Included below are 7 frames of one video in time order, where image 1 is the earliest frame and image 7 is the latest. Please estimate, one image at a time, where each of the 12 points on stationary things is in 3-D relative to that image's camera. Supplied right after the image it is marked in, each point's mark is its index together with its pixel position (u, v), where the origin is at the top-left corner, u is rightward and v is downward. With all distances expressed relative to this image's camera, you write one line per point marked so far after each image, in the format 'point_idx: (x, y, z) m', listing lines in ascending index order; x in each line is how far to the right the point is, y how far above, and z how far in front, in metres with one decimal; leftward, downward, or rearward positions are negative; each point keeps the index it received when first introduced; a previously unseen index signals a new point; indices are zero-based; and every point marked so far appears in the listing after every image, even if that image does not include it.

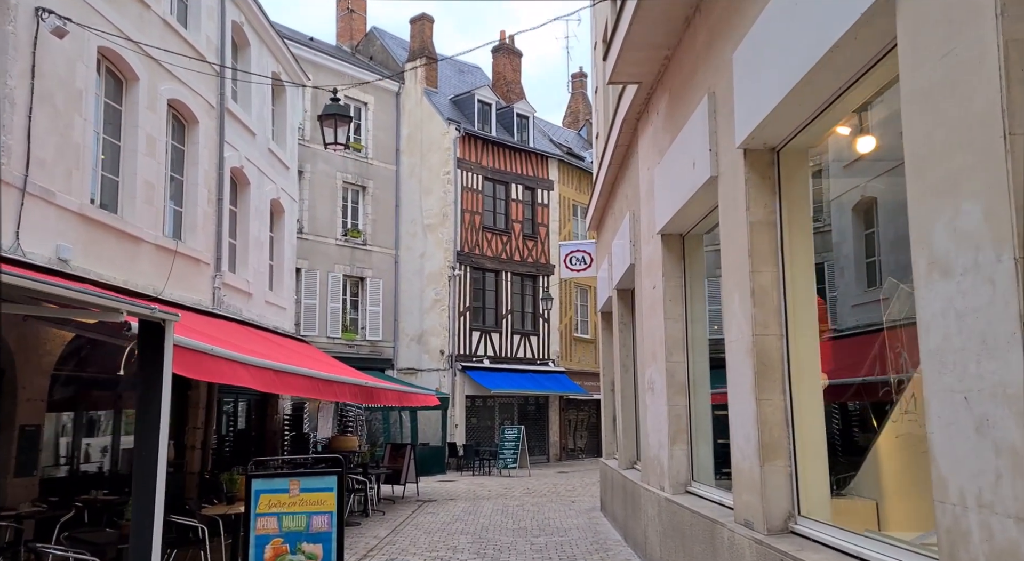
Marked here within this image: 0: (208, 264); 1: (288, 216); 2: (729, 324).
0: (-4.2, +0.2, +11.3) m
1: (-4.1, +1.2, +15.2) m
2: (+1.2, -0.2, +4.6) m
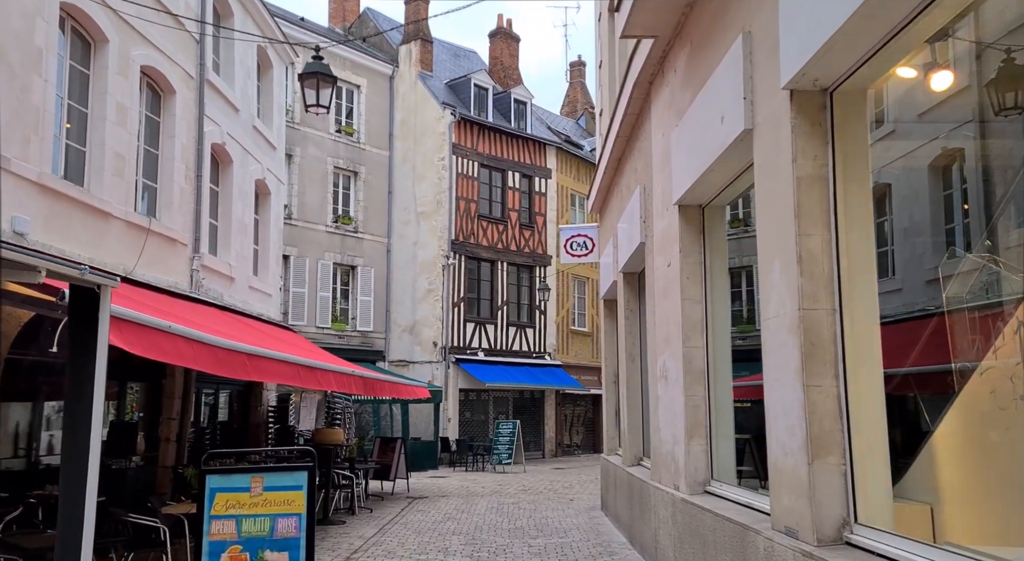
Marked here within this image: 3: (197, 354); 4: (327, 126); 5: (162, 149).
0: (-4.2, +0.5, +10.6) m
1: (-4.2, +1.4, +14.5) m
2: (+1.2, -0.1, +3.9) m
3: (-2.1, -0.5, +5.6) m
4: (-4.5, +3.7, +19.9) m
5: (-4.4, +1.6, +10.3) m
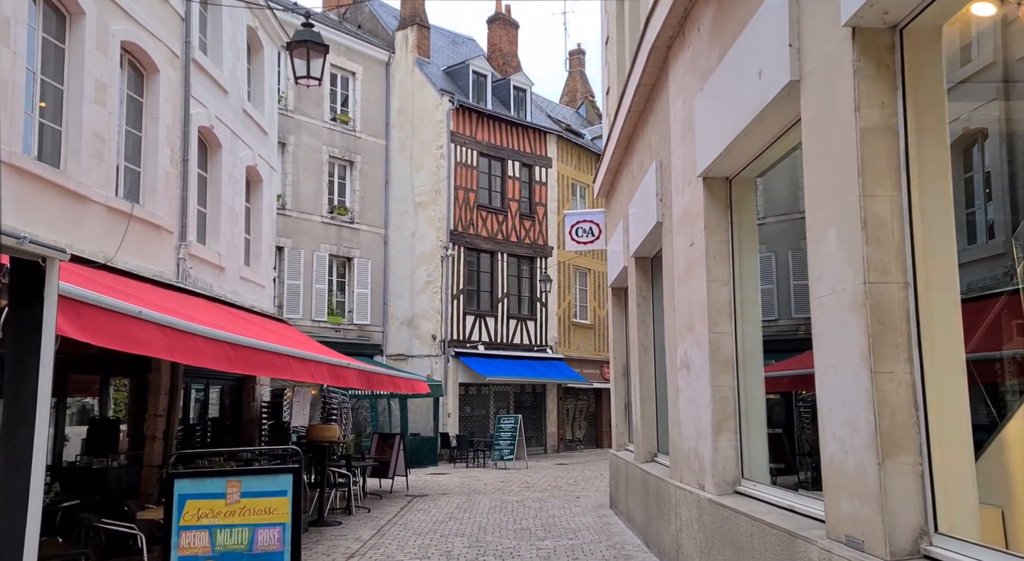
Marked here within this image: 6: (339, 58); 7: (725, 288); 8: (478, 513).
0: (-4.2, +0.6, +10.1) m
1: (-4.2, +1.6, +14.0) m
2: (+1.3, 0.0, +3.4) m
3: (-2.1, -0.4, +5.1) m
4: (-4.5, +3.9, +19.4) m
5: (-4.3, +1.8, +9.8) m
6: (-4.2, +5.3, +19.7) m
7: (+1.3, -0.1, +5.2) m
8: (-0.4, -2.9, +10.1) m
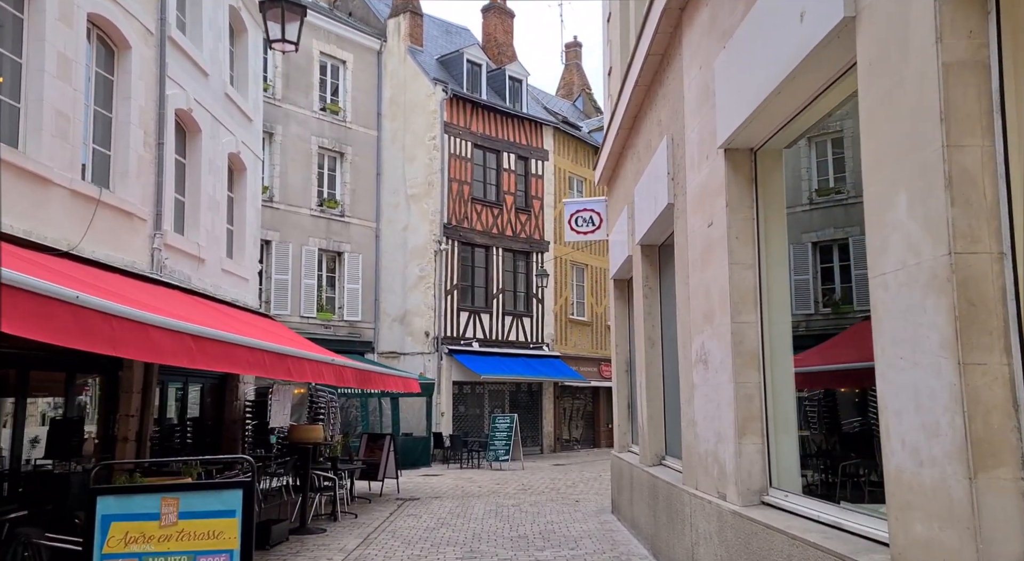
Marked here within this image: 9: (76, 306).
0: (-4.2, +0.7, +9.5) m
1: (-4.2, +1.7, +13.4) m
2: (+1.3, +0.1, +2.8) m
3: (-2.1, -0.3, +4.4) m
4: (-4.6, +4.0, +18.8) m
5: (-4.4, +1.9, +9.2) m
6: (-4.3, +5.4, +19.1) m
7: (+1.3, 0.0, +4.6) m
8: (-0.5, -2.8, +9.5) m
9: (-2.2, -0.1, +4.2) m
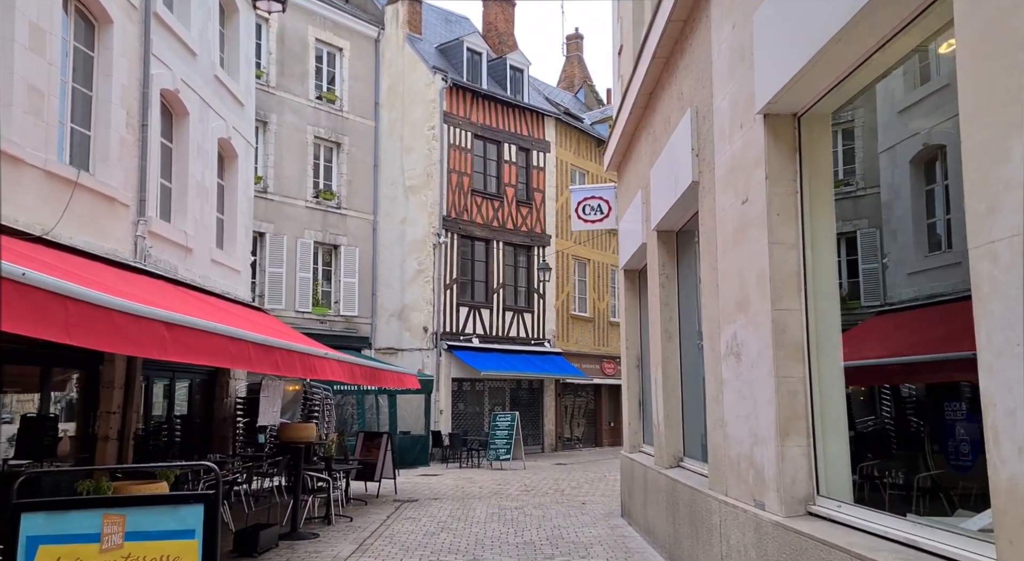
0: (-4.2, +0.8, +8.9) m
1: (-4.2, +1.8, +12.8) m
2: (+1.3, +0.2, +2.3) m
3: (-2.0, -0.2, +3.9) m
4: (-4.6, +4.2, +18.2) m
5: (-4.3, +2.0, +8.6) m
6: (-4.2, +5.6, +18.6) m
7: (+1.4, +0.1, +4.1) m
8: (-0.4, -2.7, +9.0) m
9: (-2.1, 0.0, +3.7) m
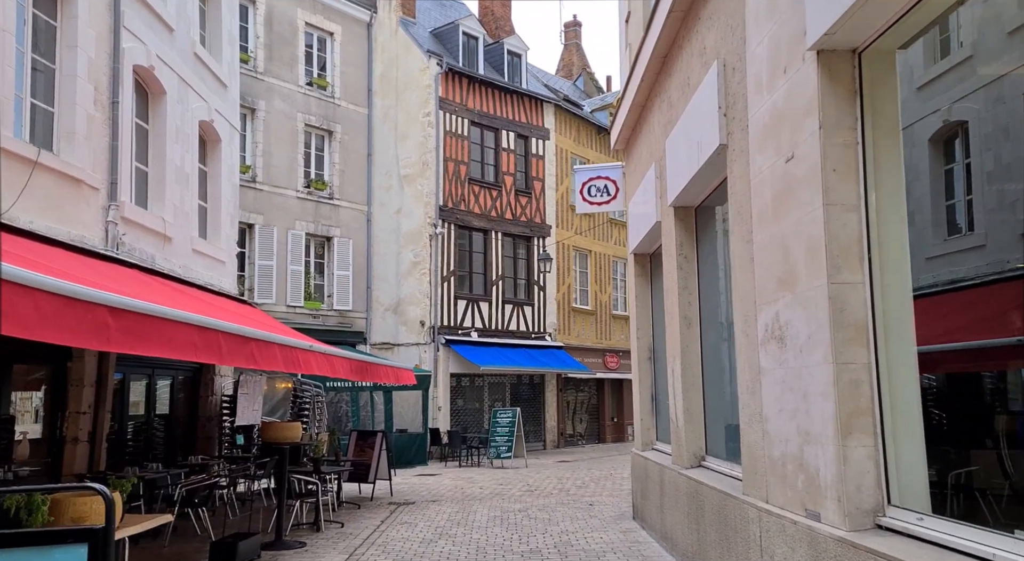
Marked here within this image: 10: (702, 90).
0: (-4.2, +0.9, +8.3) m
1: (-4.2, +2.0, +12.1) m
2: (+1.4, +0.3, +1.6) m
3: (-2.0, -0.1, +3.3) m
4: (-4.6, +4.3, +17.5) m
5: (-4.3, +2.1, +7.9) m
6: (-4.3, +5.7, +17.9) m
7: (+1.4, +0.3, +3.4) m
8: (-0.4, -2.5, +8.4) m
9: (-2.1, +0.1, +3.0) m
10: (+1.2, +1.2, +5.2) m
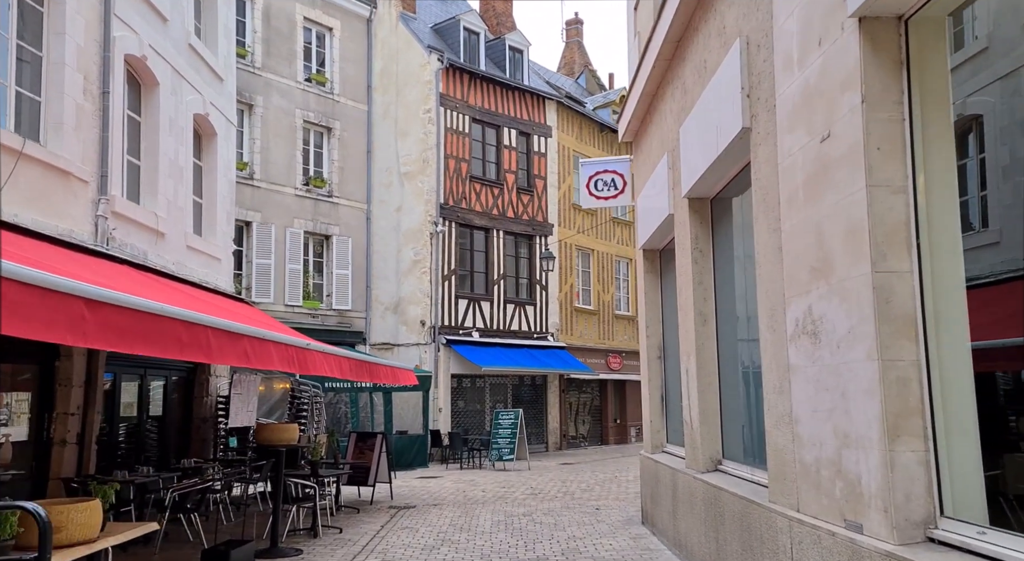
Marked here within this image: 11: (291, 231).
0: (-4.1, +1.0, +8.0) m
1: (-4.2, +2.0, +11.8) m
2: (+1.4, +0.4, +1.3) m
3: (-2.0, -0.1, +2.9) m
4: (-4.6, +4.3, +17.2) m
5: (-4.3, +2.1, +7.6) m
6: (-4.3, +5.7, +17.6) m
7: (+1.5, +0.3, +3.1) m
8: (-0.3, -2.5, +8.1) m
9: (-2.1, +0.1, +2.7) m
10: (+1.3, +1.2, +4.9) m
11: (-4.5, +1.0, +16.9) m
